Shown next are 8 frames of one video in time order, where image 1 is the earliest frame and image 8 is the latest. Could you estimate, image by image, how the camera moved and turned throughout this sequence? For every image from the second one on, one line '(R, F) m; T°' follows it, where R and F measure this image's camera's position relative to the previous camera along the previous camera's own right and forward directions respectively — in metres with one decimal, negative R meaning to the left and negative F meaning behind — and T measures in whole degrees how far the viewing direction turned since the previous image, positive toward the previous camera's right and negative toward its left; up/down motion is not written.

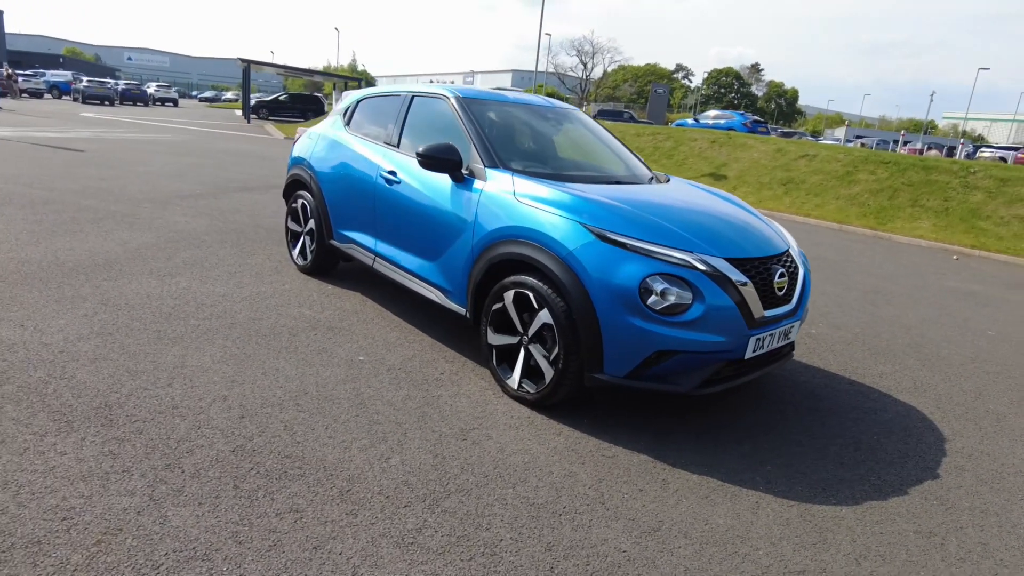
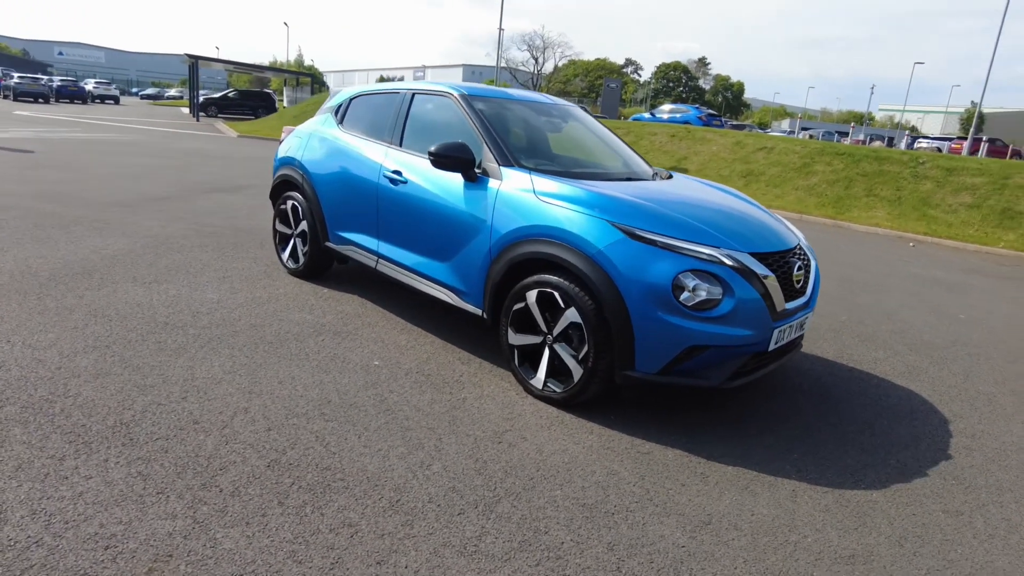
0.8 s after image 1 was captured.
(-0.4, 0.0) m; +4°
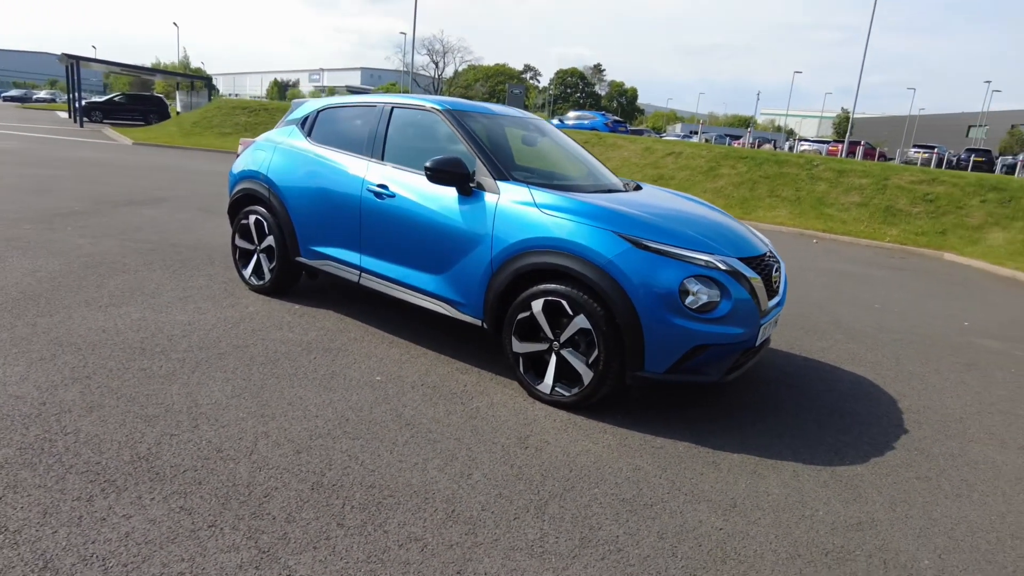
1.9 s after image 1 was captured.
(-0.6, -0.1) m; +9°
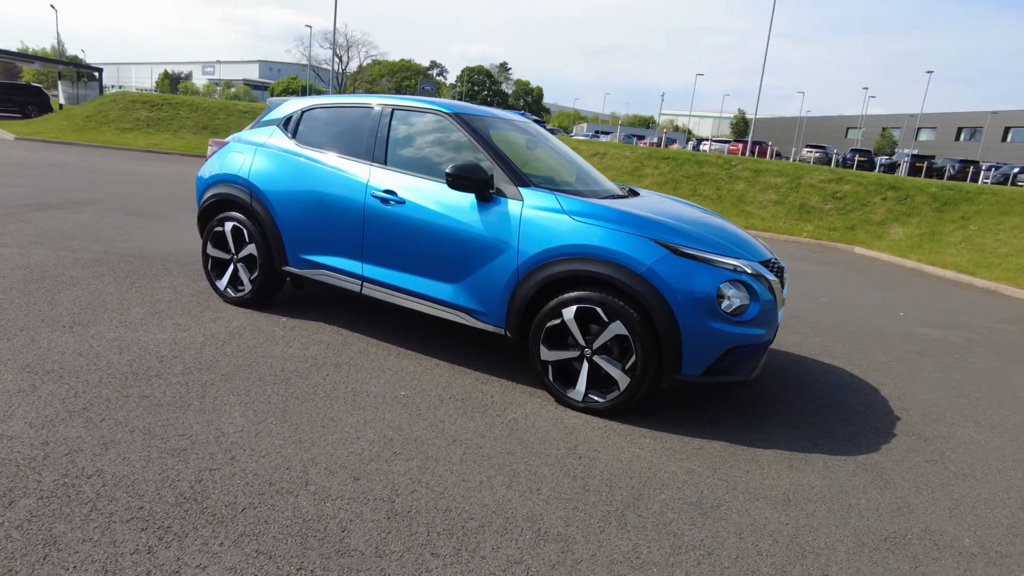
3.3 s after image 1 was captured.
(-0.8, +0.1) m; +8°
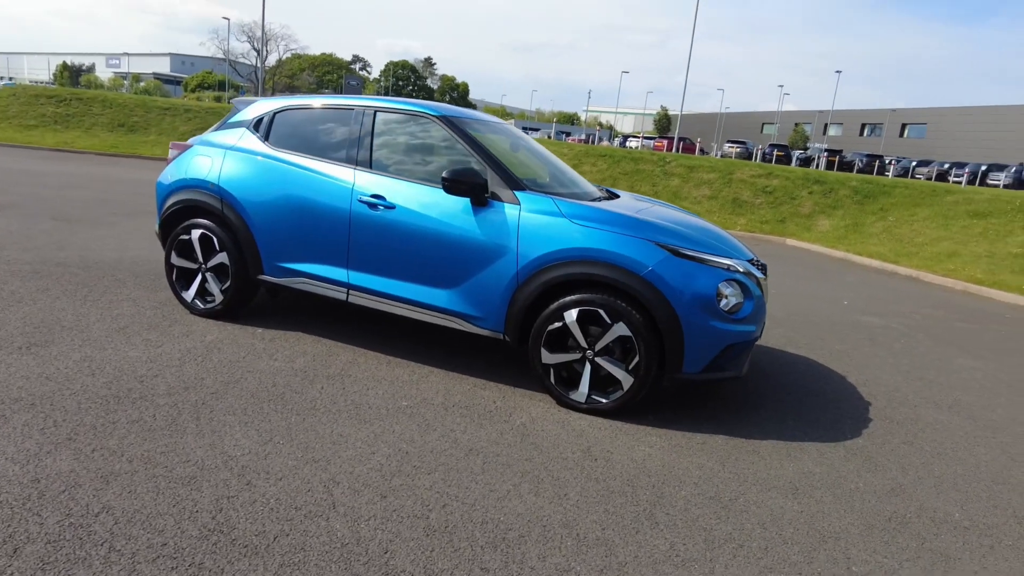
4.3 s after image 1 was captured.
(-0.4, 0.0) m; +6°
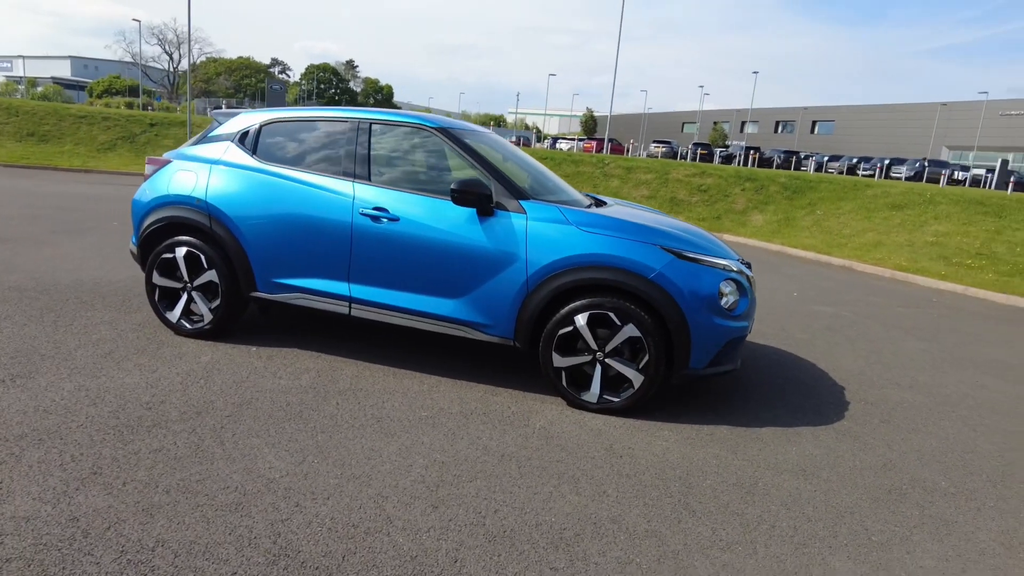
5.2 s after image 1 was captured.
(-0.5, -0.1) m; +6°
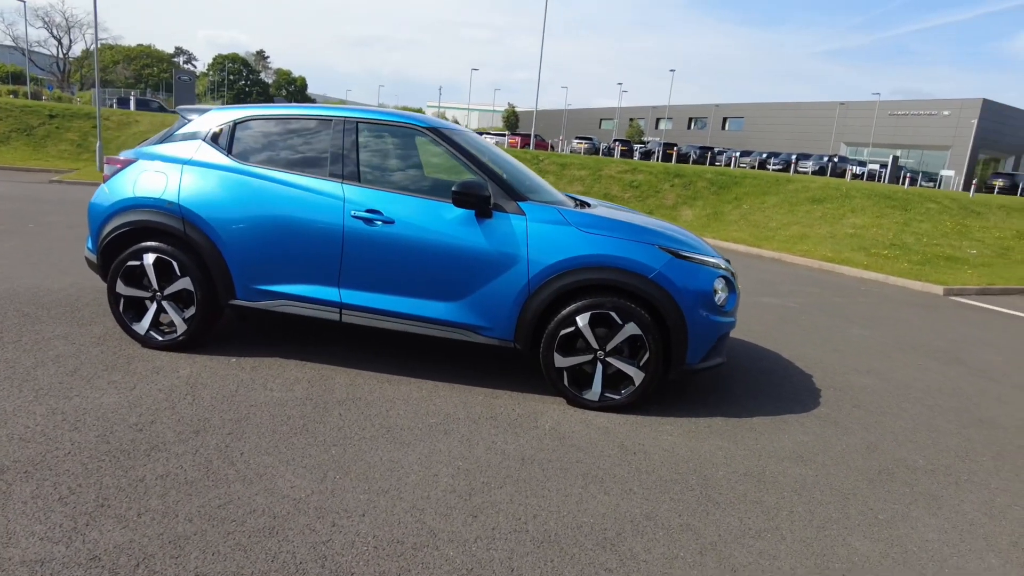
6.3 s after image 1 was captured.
(-0.5, 0.0) m; +7°
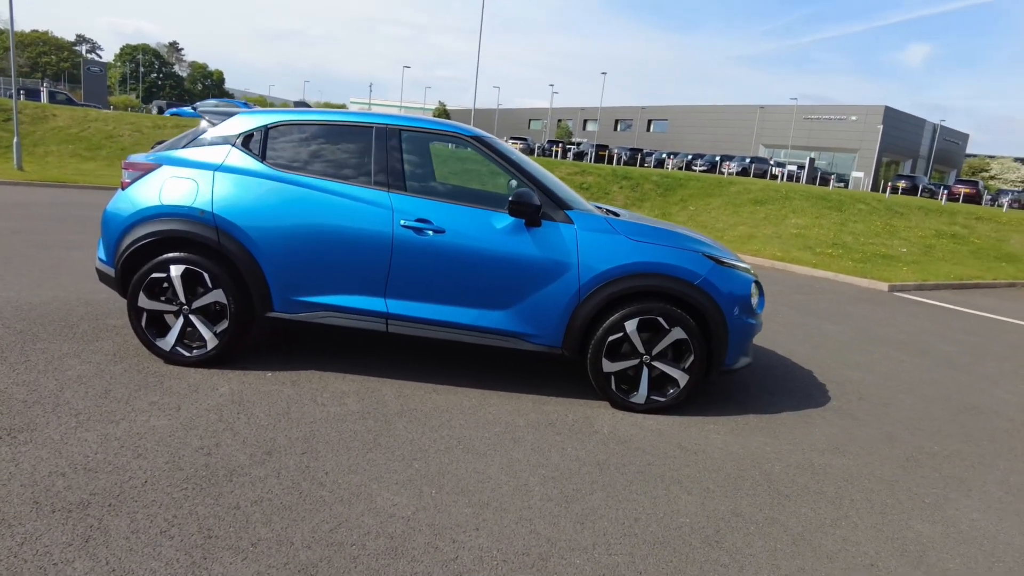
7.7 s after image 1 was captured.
(-0.8, 0.0) m; +7°
